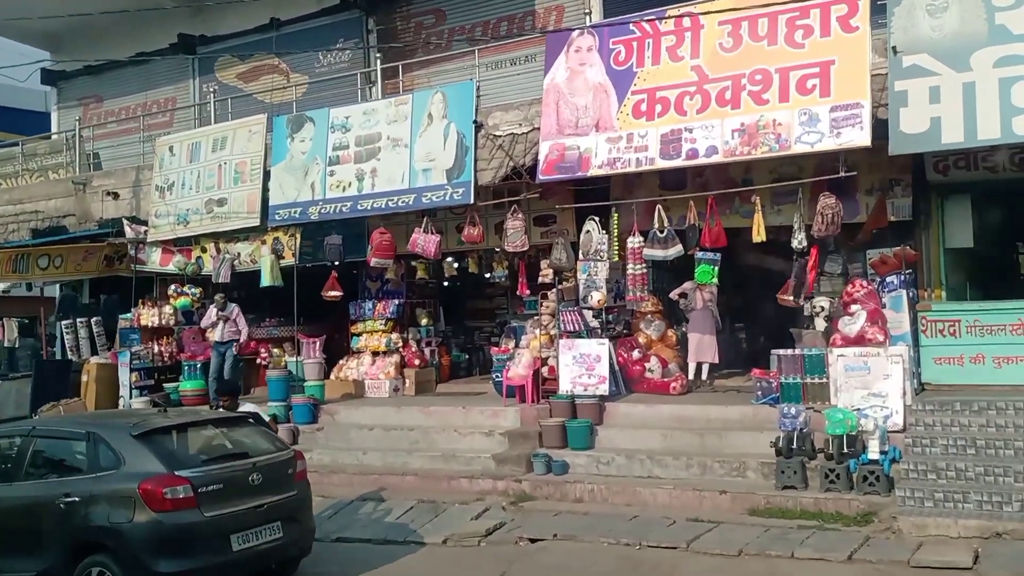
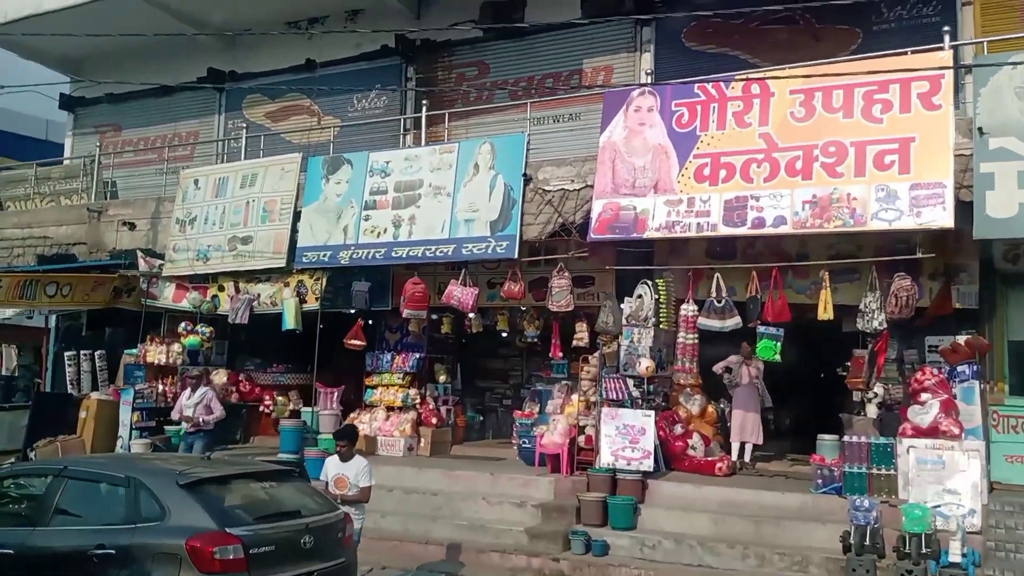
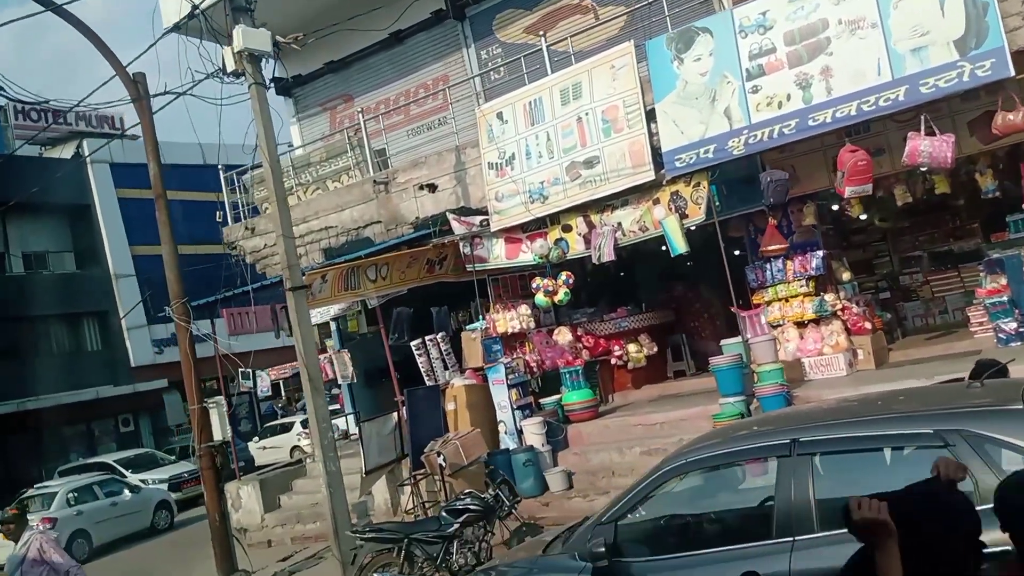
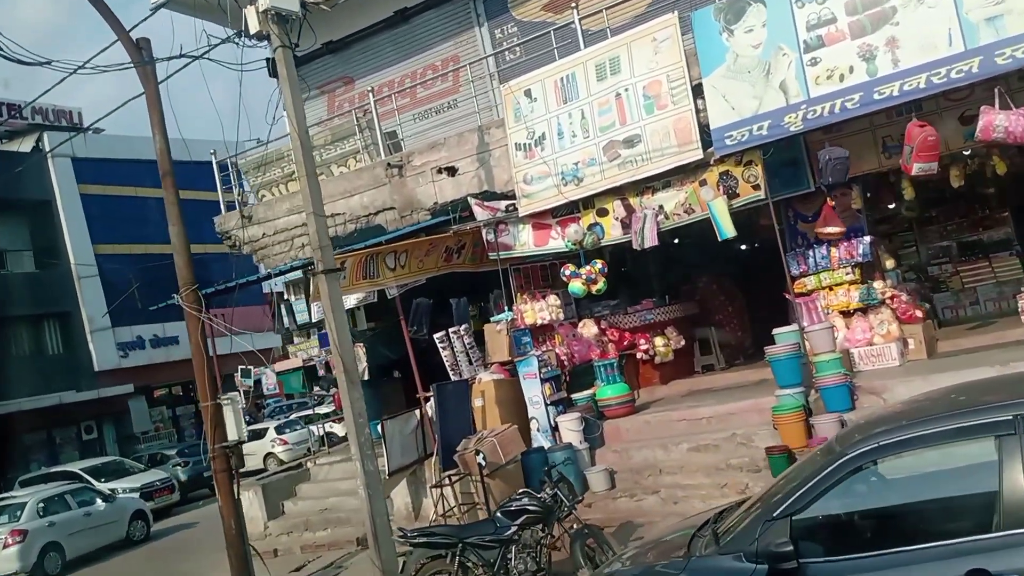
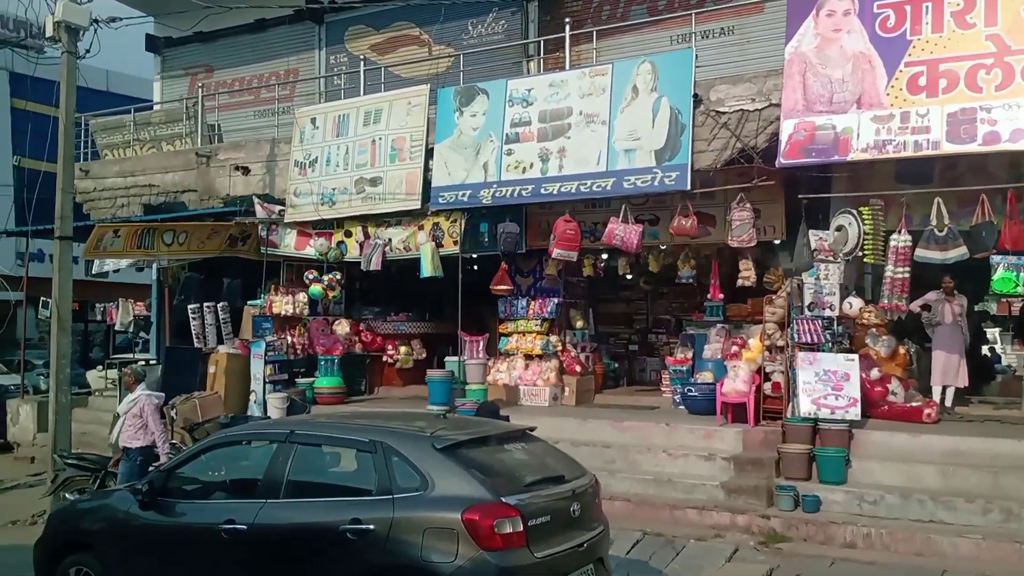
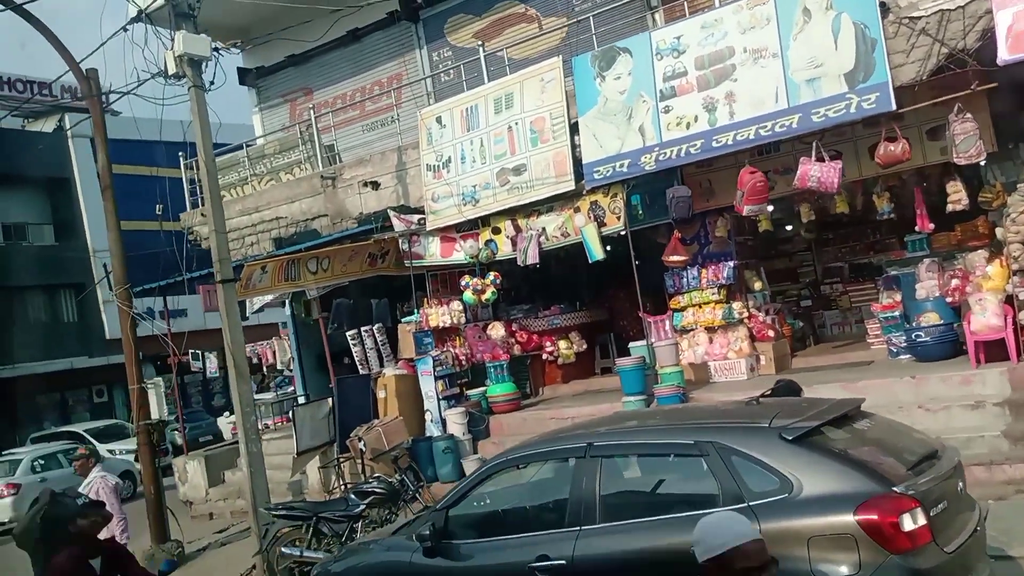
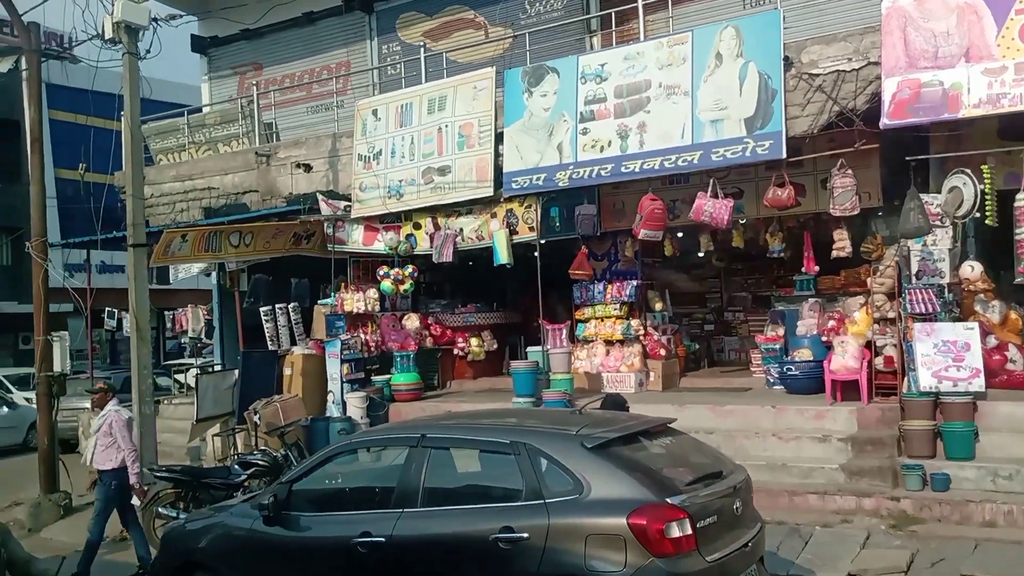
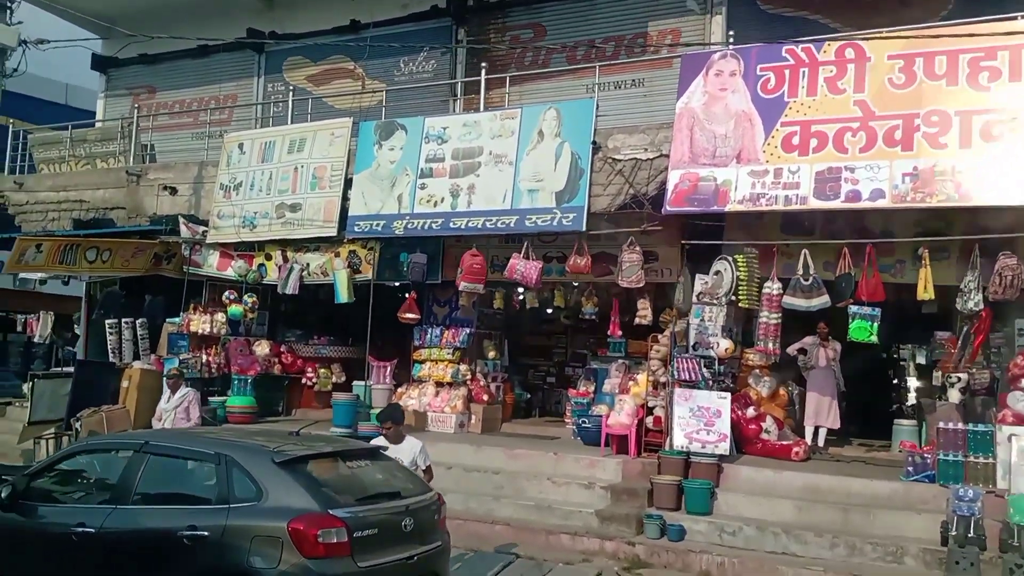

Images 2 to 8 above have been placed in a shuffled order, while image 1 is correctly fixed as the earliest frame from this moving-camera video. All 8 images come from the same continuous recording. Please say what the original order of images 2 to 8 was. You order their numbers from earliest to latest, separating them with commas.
2, 8, 5, 7, 6, 3, 4
